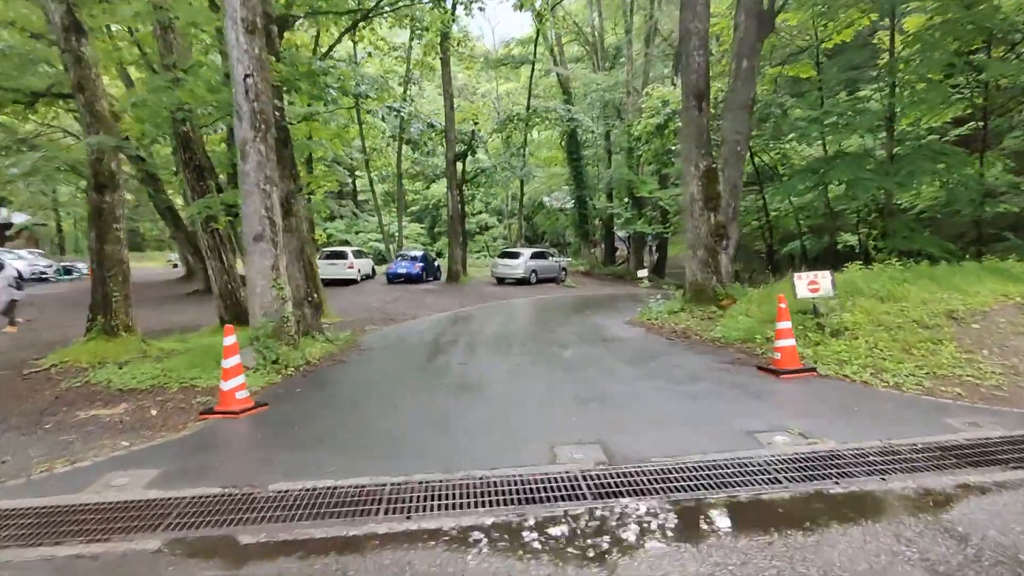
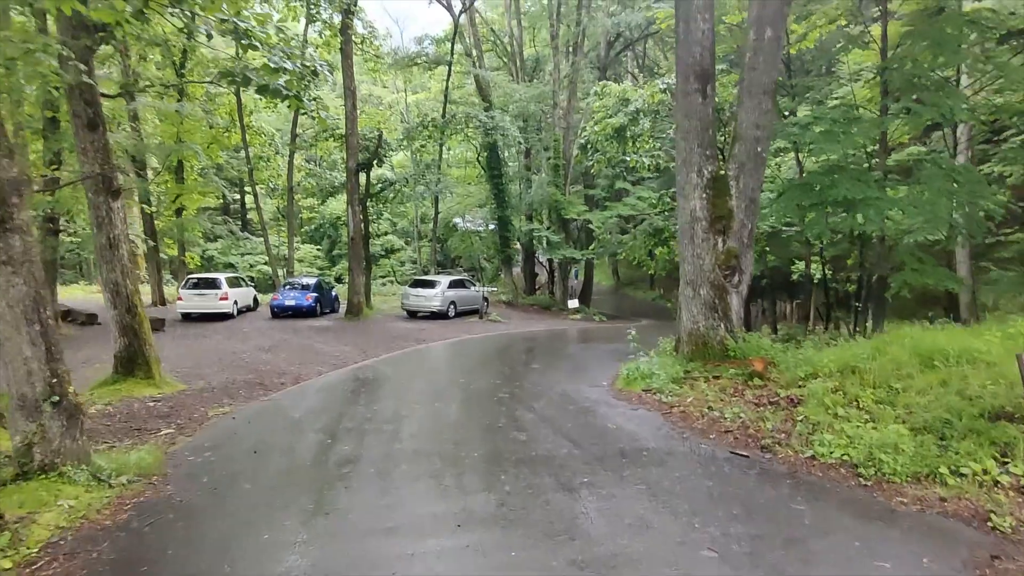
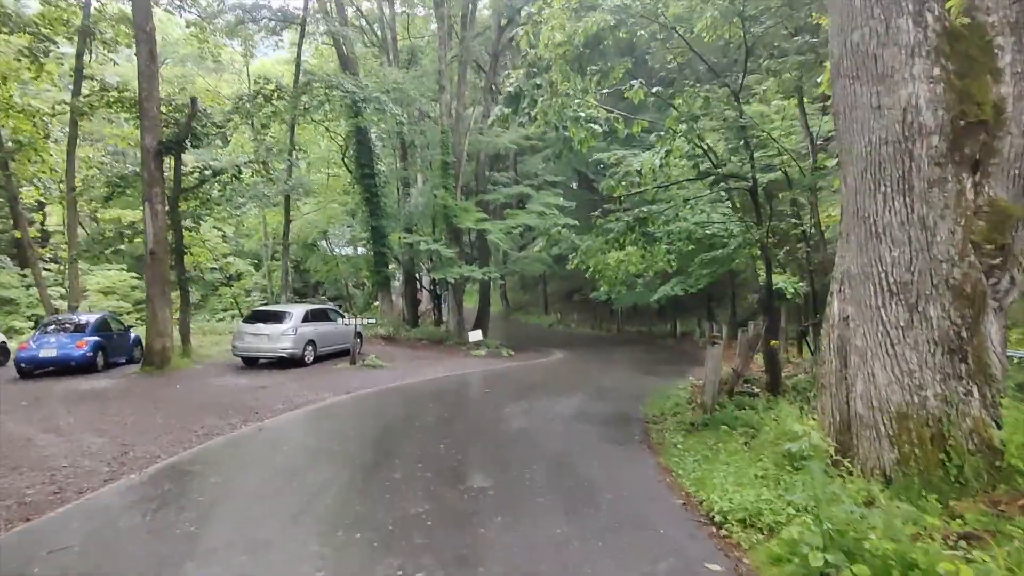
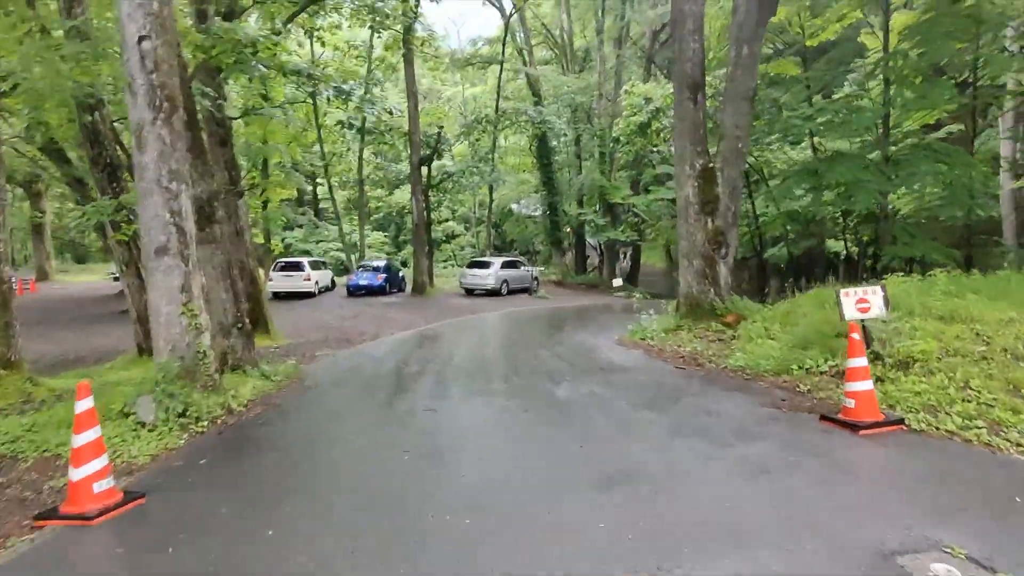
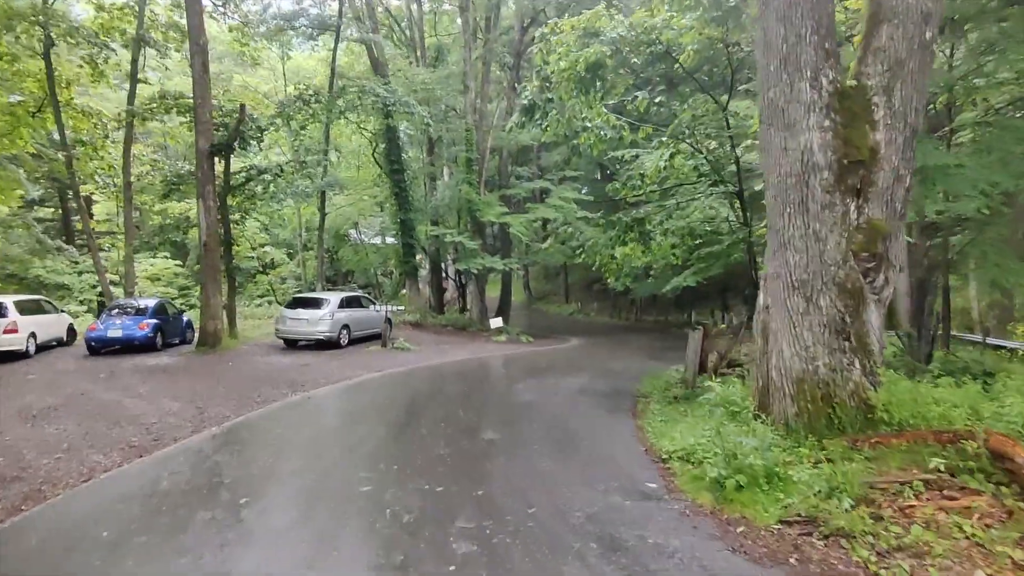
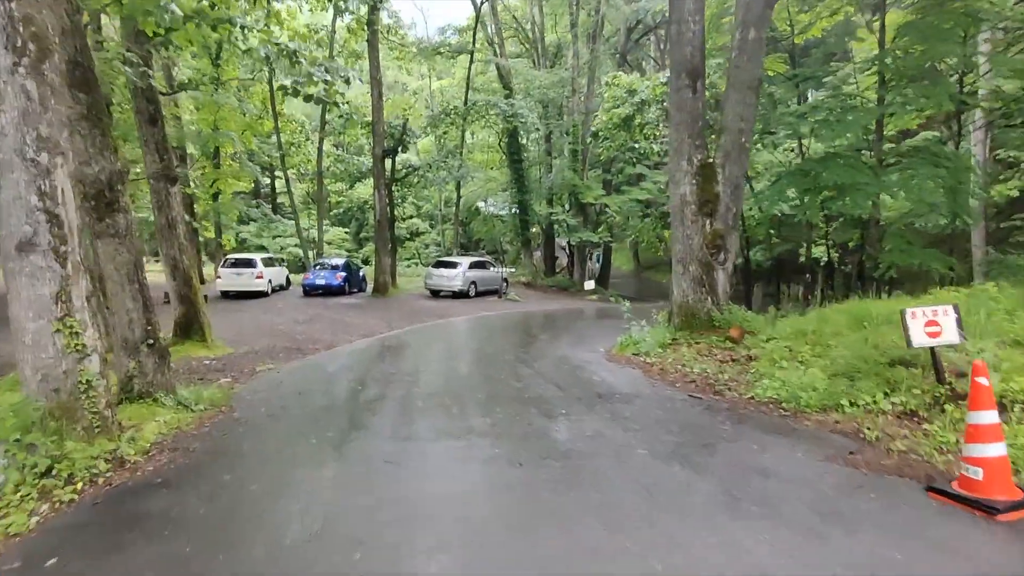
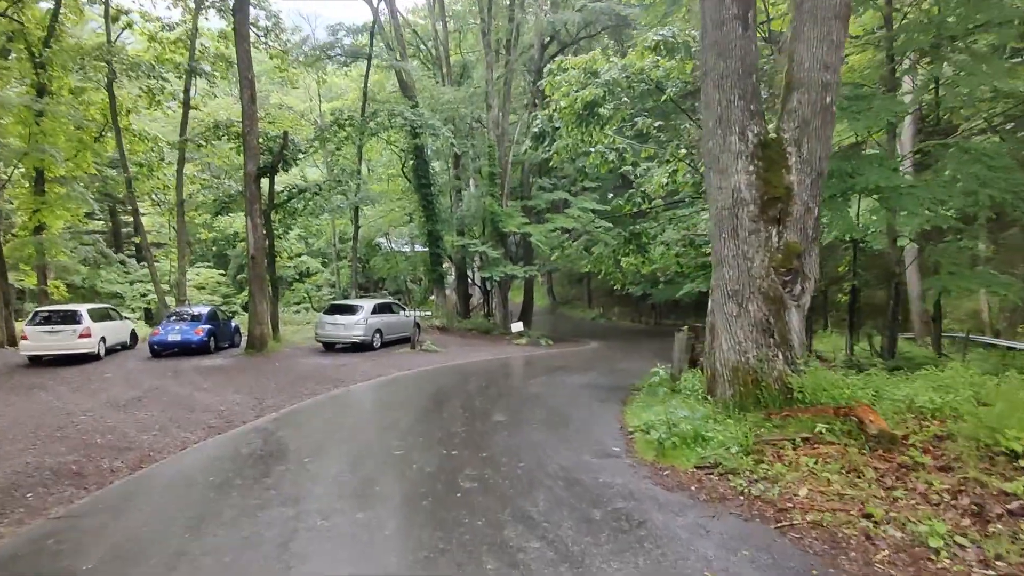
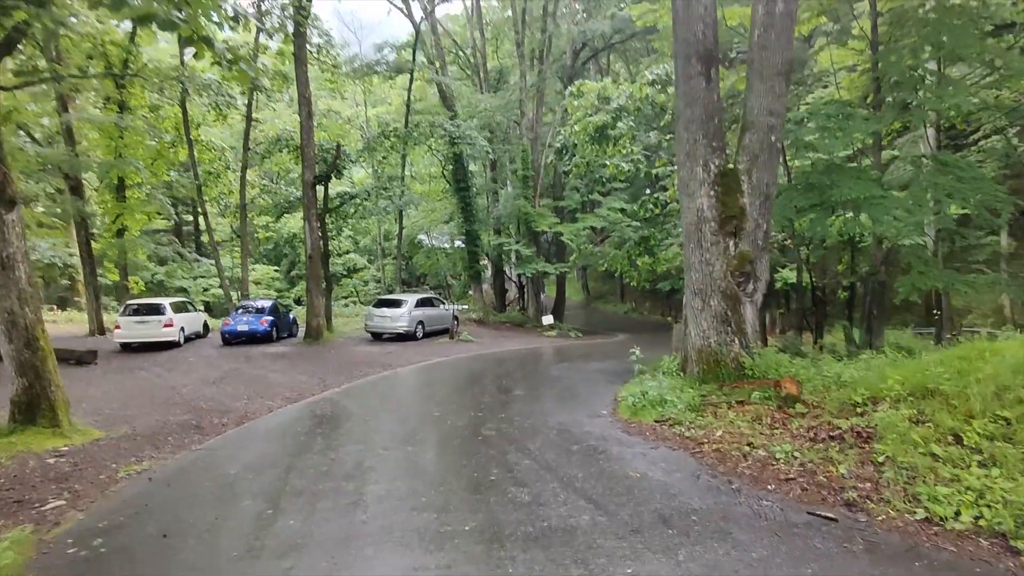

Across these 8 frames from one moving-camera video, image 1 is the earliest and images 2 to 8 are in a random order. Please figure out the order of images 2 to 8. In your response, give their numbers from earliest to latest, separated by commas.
4, 6, 2, 8, 7, 5, 3
